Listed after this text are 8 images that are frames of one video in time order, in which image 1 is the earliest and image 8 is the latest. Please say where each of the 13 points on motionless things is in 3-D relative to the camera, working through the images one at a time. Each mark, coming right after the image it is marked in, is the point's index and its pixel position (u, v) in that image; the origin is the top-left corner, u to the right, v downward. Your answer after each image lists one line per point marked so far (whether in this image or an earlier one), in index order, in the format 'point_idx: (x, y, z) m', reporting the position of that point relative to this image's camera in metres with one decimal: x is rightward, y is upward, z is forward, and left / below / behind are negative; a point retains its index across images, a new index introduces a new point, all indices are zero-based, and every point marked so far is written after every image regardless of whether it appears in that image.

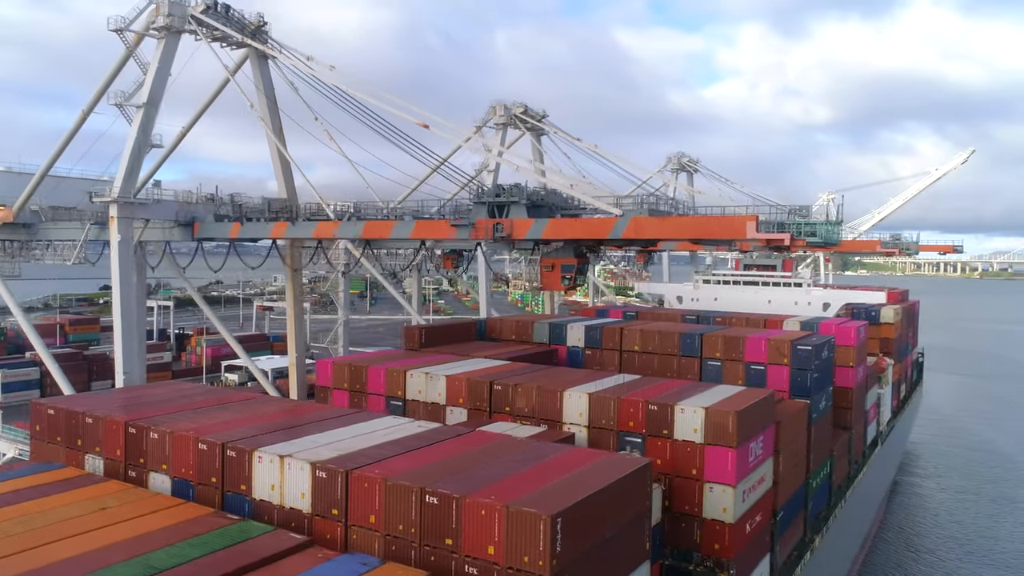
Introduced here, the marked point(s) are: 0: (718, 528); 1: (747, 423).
0: (+3.7, -4.3, +12.1) m
1: (+4.3, -2.5, +12.4) m
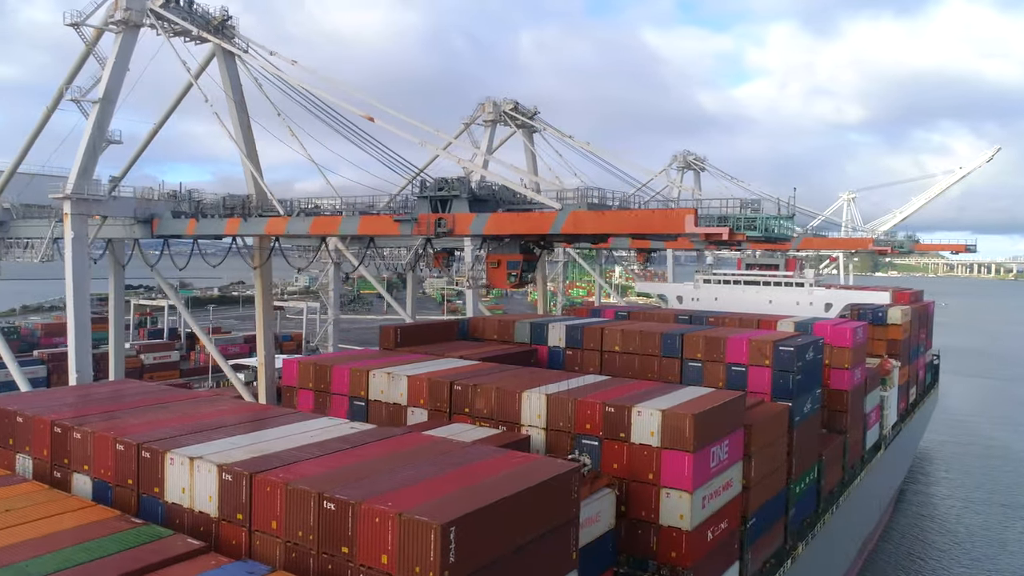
0: (+2.8, -4.2, +11.6) m
1: (+3.4, -2.4, +11.9) m
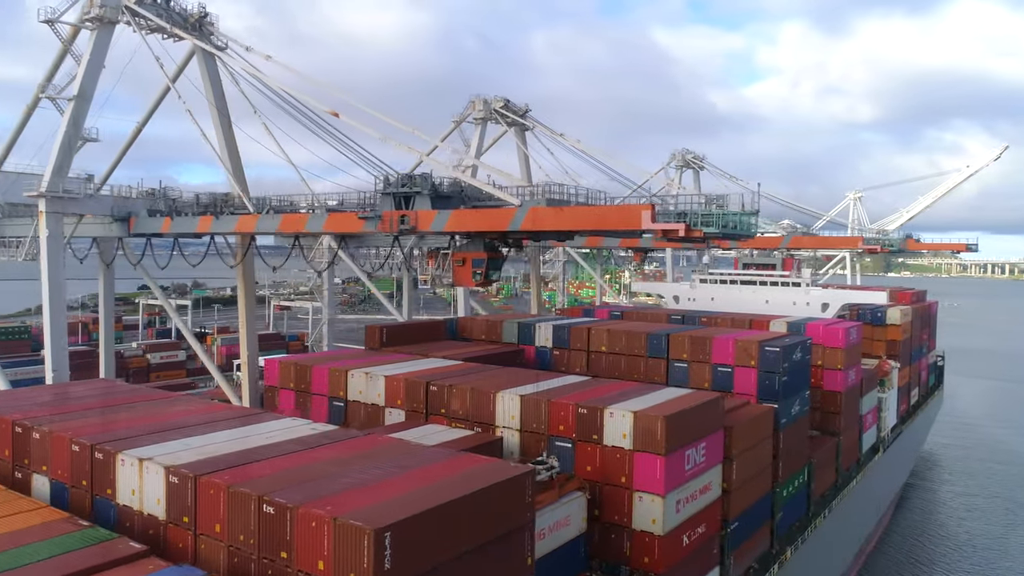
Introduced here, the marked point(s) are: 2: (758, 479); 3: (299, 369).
0: (+2.2, -4.2, +11.4) m
1: (+2.9, -2.4, +11.6) m
2: (+5.5, -4.3, +15.3) m
3: (-5.1, -1.9, +16.3) m
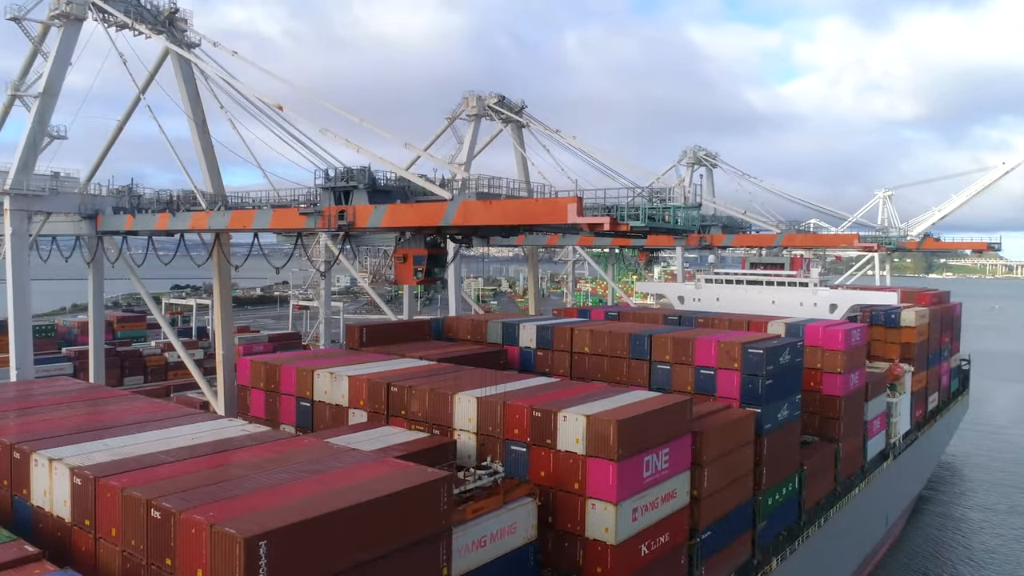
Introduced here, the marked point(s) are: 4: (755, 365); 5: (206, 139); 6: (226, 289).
0: (+1.4, -4.2, +10.9) m
1: (+2.0, -2.4, +11.1) m
2: (+4.8, -4.3, +14.7) m
3: (-5.7, -1.9, +16.1) m
4: (+5.8, -1.8, +16.2) m
5: (-7.8, +3.8, +17.4) m
6: (-7.5, -0.1, +17.9) m
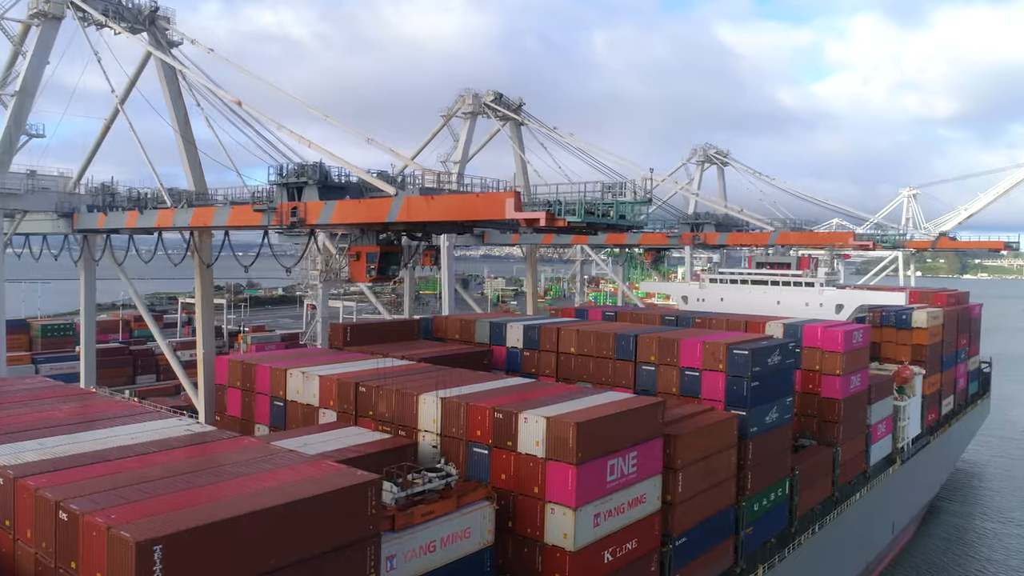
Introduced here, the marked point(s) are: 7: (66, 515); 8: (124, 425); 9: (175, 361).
0: (+0.7, -4.1, +10.6) m
1: (+1.4, -2.3, +10.8) m
2: (+4.3, -4.3, +14.3) m
3: (-6.2, -1.8, +16.0) m
4: (+5.3, -1.8, +15.8) m
5: (-8.3, +3.9, +17.3) m
6: (-8.0, 0.0, +17.8) m
7: (-4.2, -2.2, +6.5) m
8: (-5.5, -2.0, +9.8) m
9: (-9.7, -2.1, +19.8) m
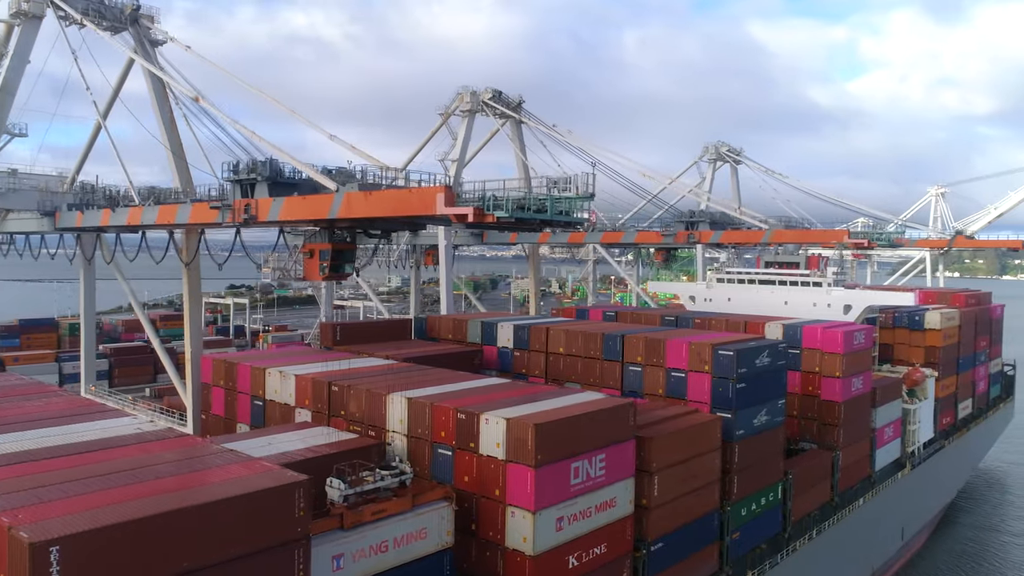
0: (+0.1, -4.1, +10.3) m
1: (+0.7, -2.3, +10.5) m
2: (+3.8, -4.2, +13.9) m
3: (-6.7, -1.8, +16.0) m
4: (+4.8, -1.8, +15.4) m
5: (-8.7, +3.9, +17.4) m
6: (-8.3, 0.0, +17.9) m
7: (-5.0, -2.1, +6.4) m
8: (-6.2, -1.9, +9.8) m
9: (-10.0, -2.1, +19.9) m
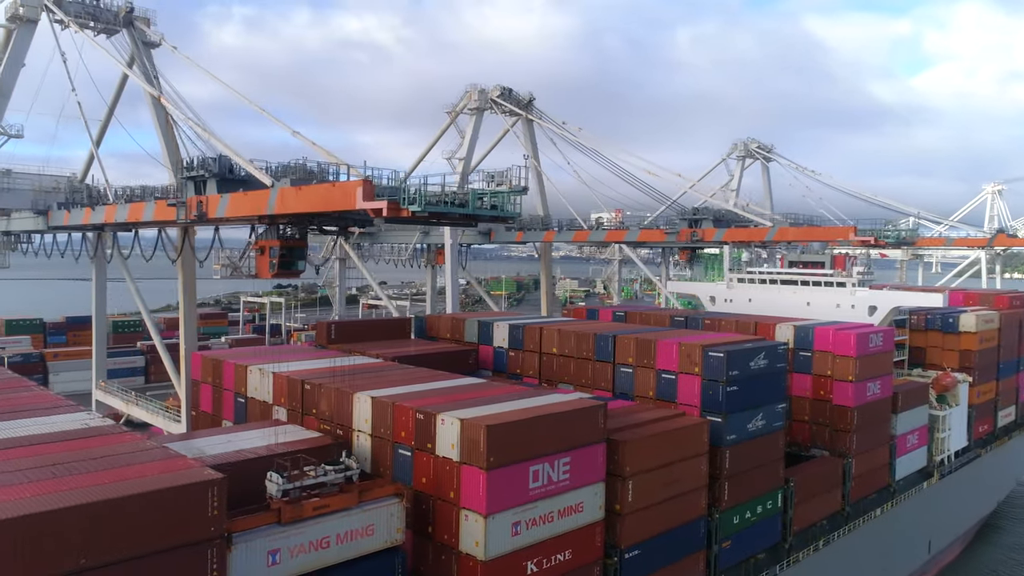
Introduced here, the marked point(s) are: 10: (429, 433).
0: (-0.6, -4.1, +10.1) m
1: (+0.1, -2.3, +10.2) m
2: (+3.3, -4.2, +13.4) m
3: (-7.0, -1.8, +16.1) m
4: (+4.4, -1.8, +14.8) m
5: (-8.9, +4.0, +17.7) m
6: (-8.5, 0.0, +18.1) m
7: (-5.9, -2.1, +6.5) m
8: (-6.9, -1.9, +9.9) m
9: (-10.1, -2.0, +20.2) m
10: (-1.3, -2.3, +10.8) m
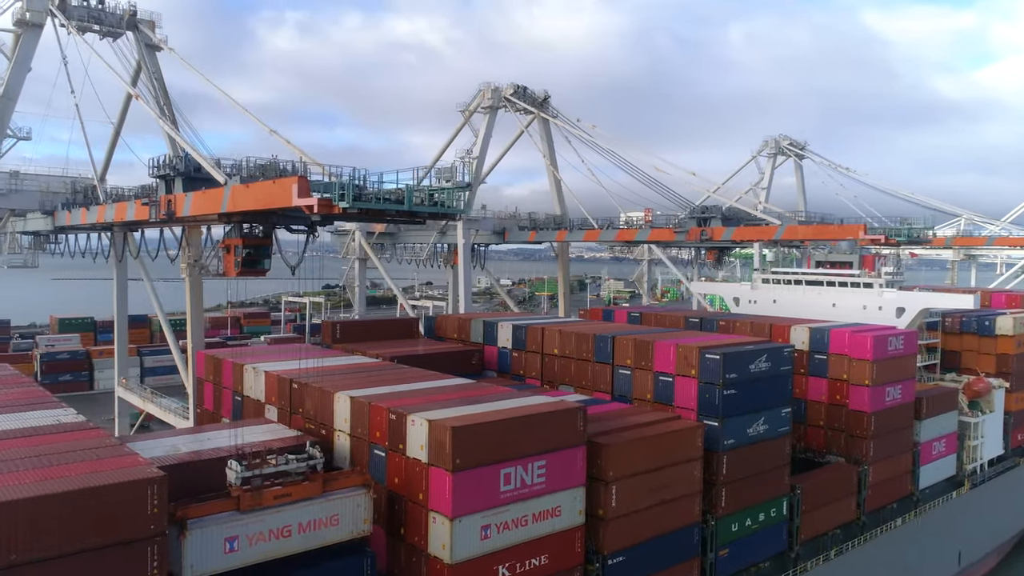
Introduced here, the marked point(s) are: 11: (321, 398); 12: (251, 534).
0: (-1.1, -4.1, +9.9) m
1: (-0.4, -2.3, +10.1) m
2: (+3.0, -4.2, +13.0) m
3: (-7.1, -1.7, +16.3) m
4: (+4.2, -1.8, +14.4) m
5: (-8.9, +4.0, +18.0) m
6: (-8.5, +0.1, +18.4) m
7: (-6.6, -2.0, +6.6) m
8: (-7.4, -1.8, +10.1) m
9: (-10.0, -2.0, +20.6) m
10: (-1.7, -2.3, +10.7) m
11: (-3.5, -2.0, +12.5) m
12: (-3.4, -3.4, +8.9) m
